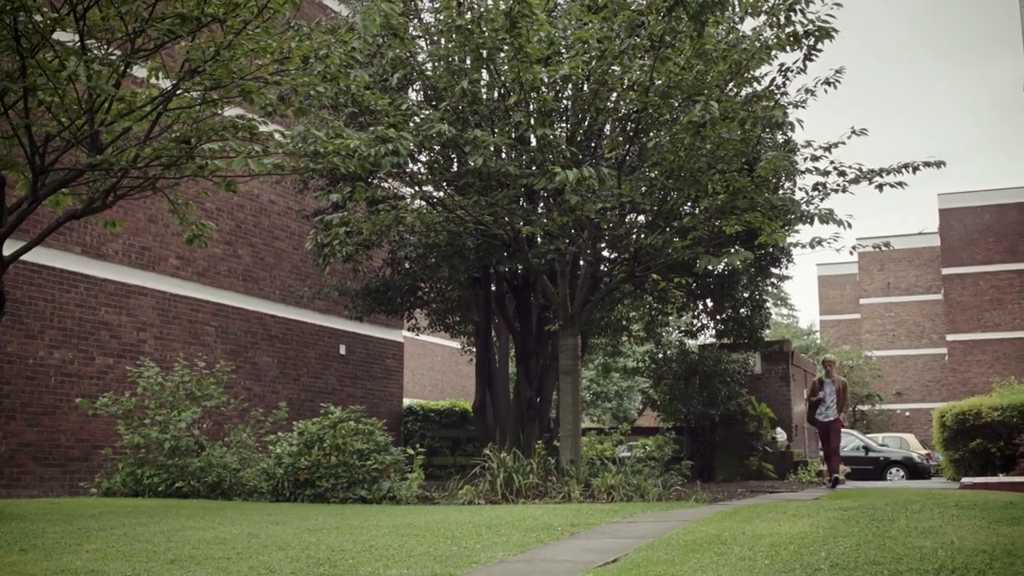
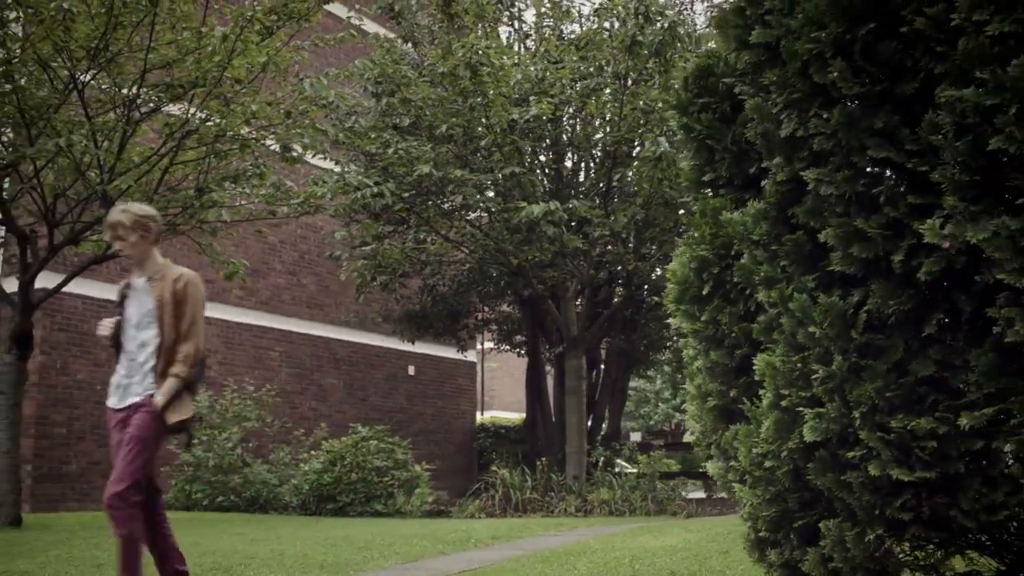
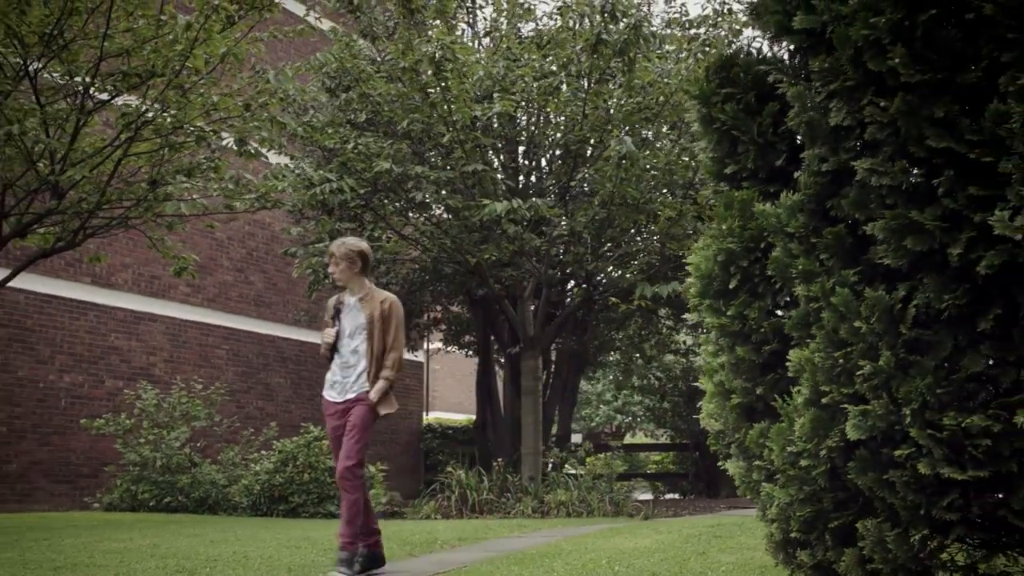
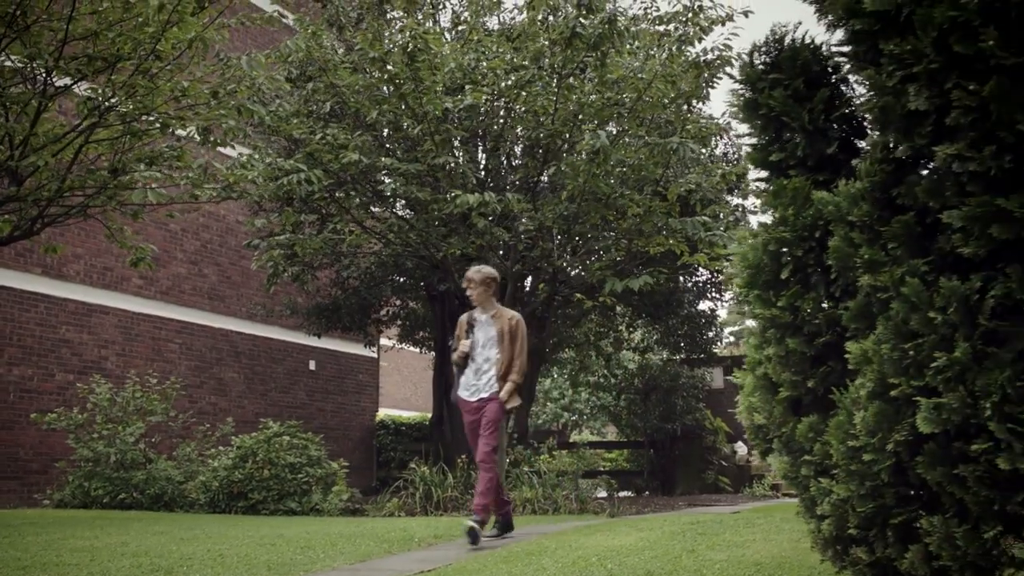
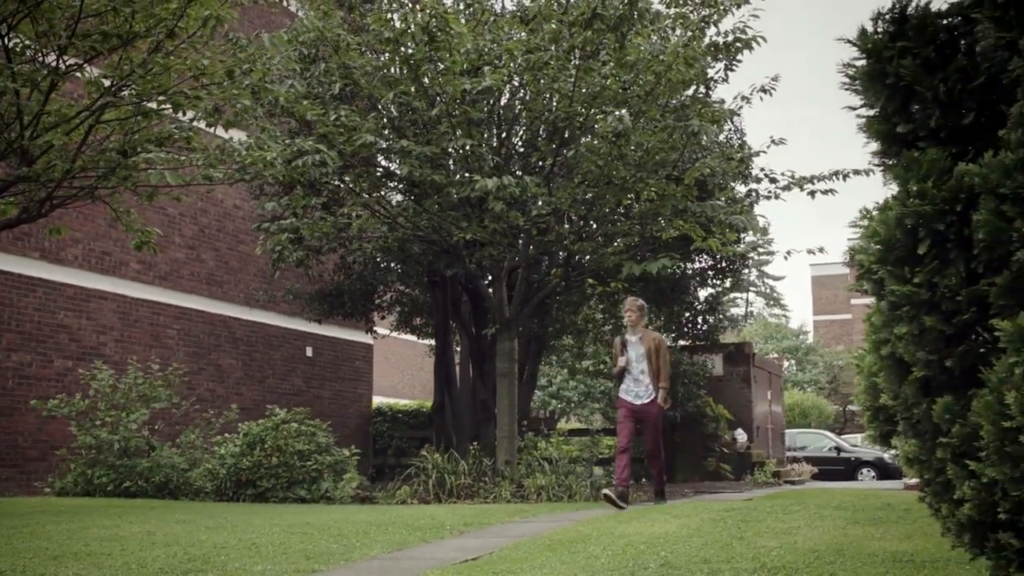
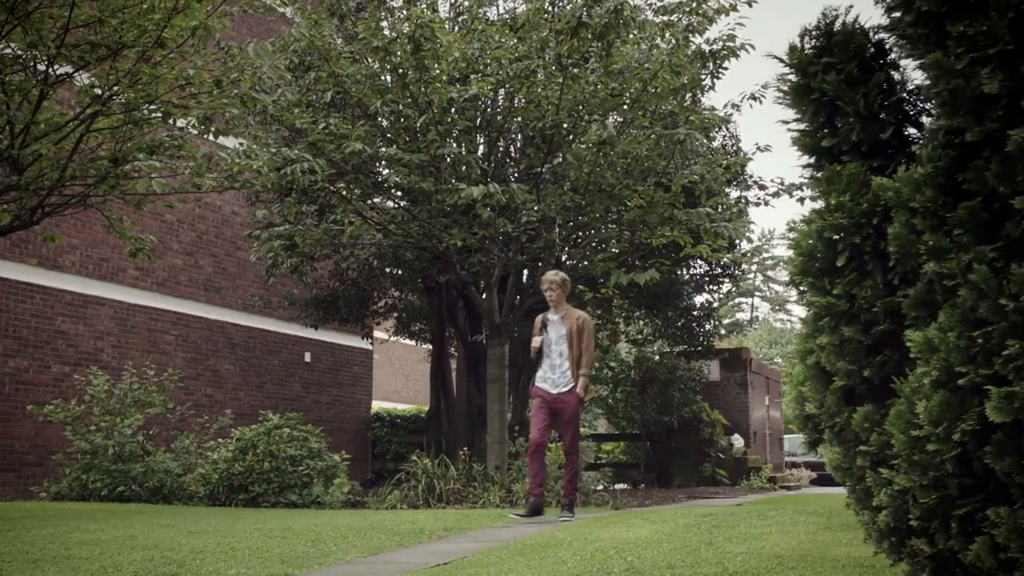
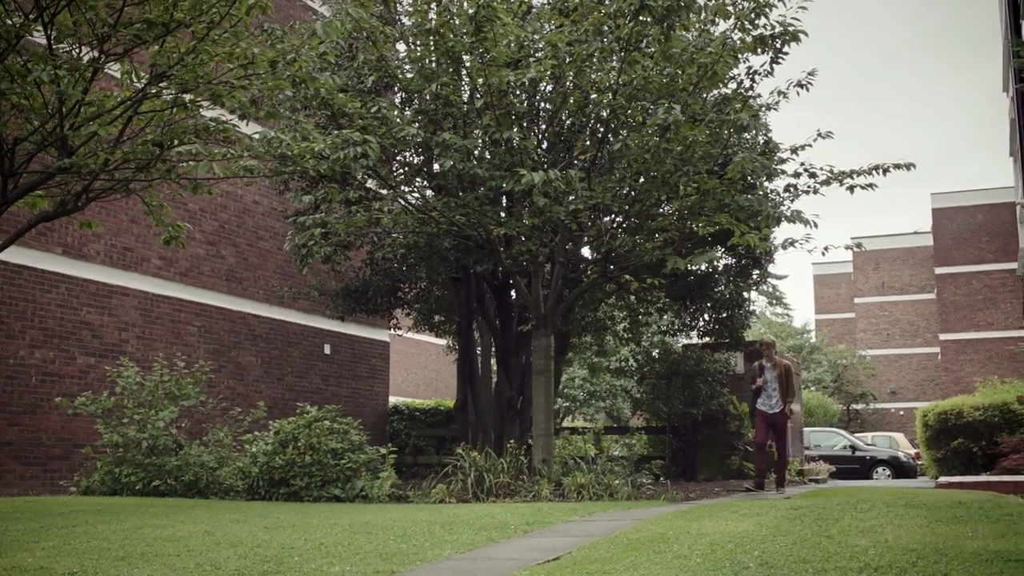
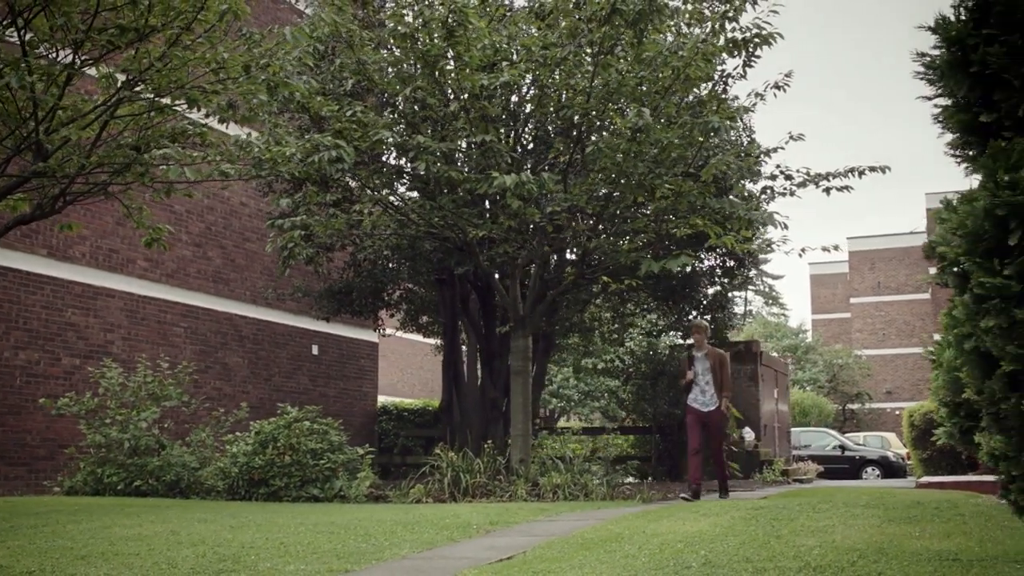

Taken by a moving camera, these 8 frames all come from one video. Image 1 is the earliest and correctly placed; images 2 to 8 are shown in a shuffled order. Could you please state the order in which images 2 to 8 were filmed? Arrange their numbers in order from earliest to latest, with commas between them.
7, 8, 5, 6, 4, 3, 2
